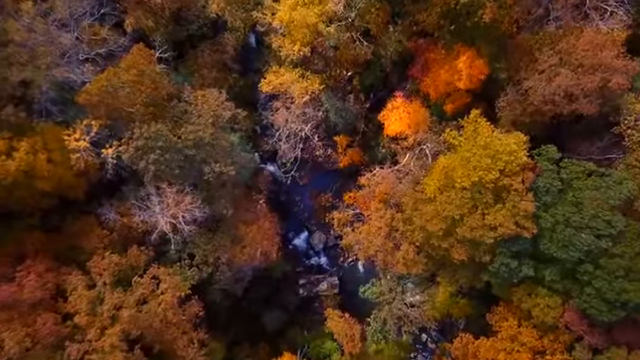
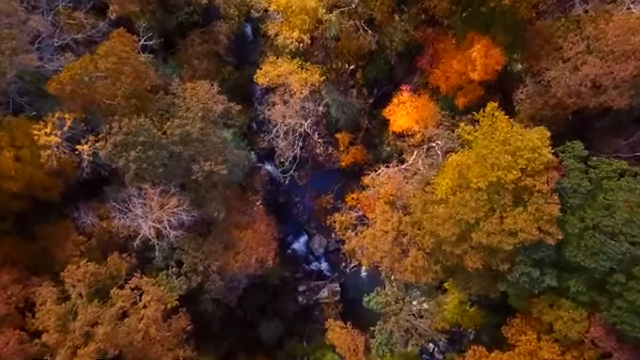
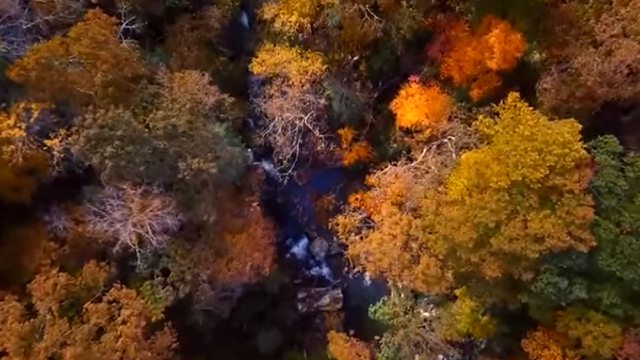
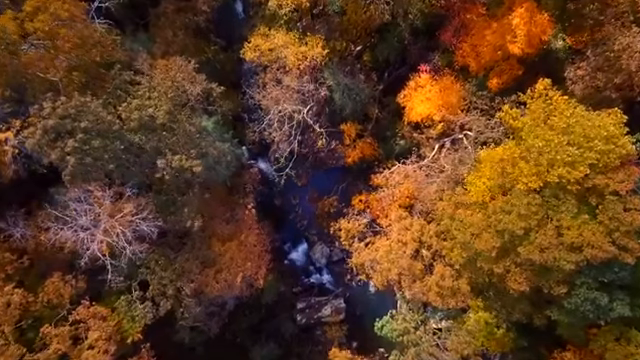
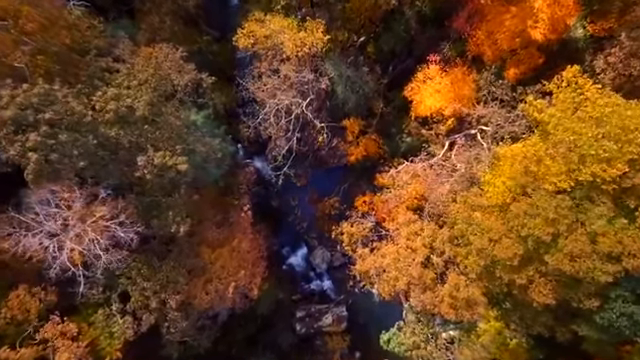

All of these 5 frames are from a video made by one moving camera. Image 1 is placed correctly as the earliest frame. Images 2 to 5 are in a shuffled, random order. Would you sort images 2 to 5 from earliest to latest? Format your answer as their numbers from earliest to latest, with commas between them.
2, 3, 4, 5
